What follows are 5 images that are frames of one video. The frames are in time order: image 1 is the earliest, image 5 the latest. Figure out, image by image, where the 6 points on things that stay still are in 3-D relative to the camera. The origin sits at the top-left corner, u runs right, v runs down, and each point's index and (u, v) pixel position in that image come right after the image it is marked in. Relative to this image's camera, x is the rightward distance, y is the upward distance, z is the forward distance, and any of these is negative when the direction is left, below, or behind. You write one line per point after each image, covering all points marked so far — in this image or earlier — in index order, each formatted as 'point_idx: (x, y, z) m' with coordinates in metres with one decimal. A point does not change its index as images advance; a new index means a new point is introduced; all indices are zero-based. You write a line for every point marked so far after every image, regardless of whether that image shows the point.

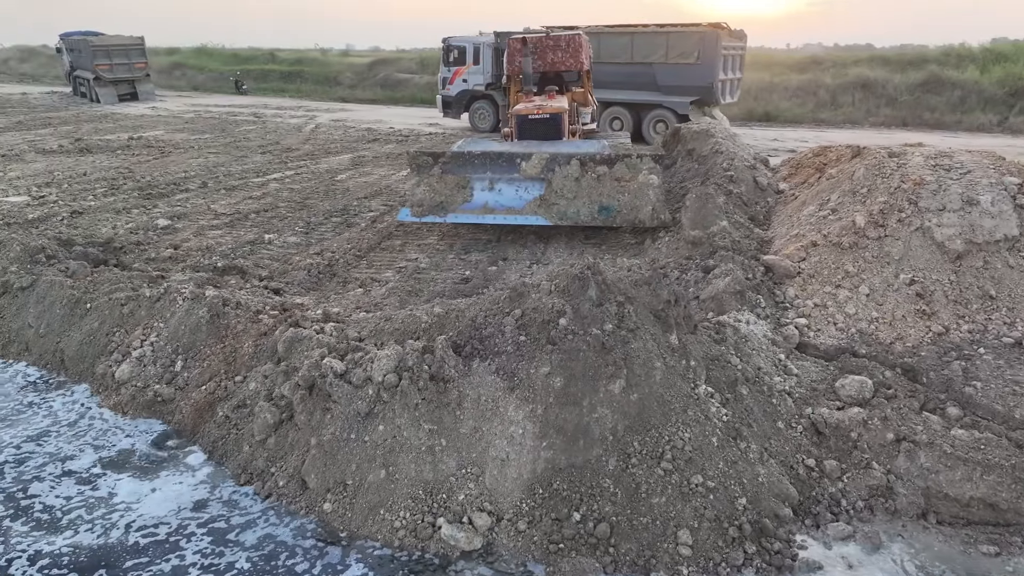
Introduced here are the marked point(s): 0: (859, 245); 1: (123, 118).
0: (+2.6, +0.3, +5.3) m
1: (-10.5, +4.6, +19.0) m
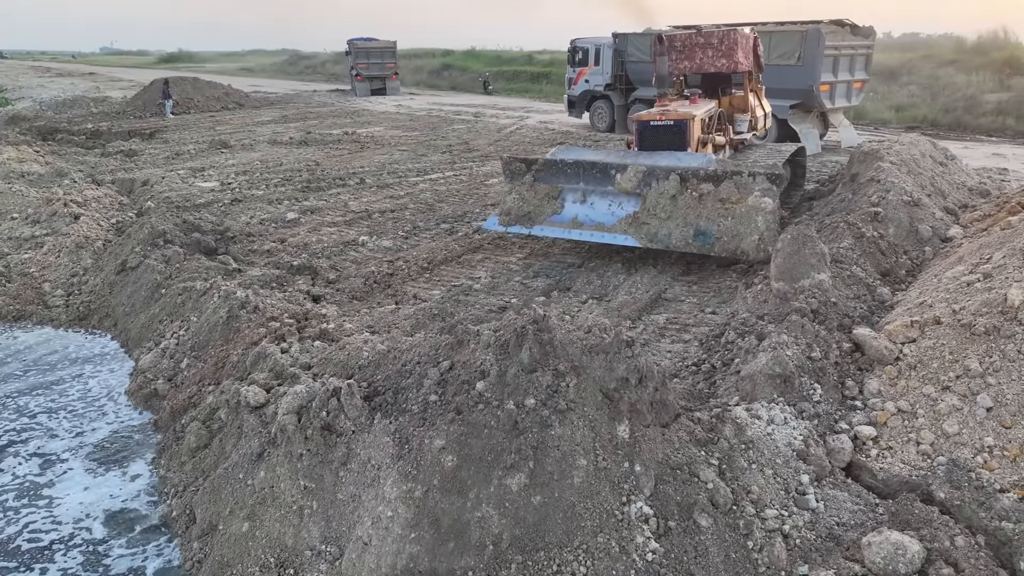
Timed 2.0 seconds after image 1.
0: (+2.5, -0.2, +3.6) m
1: (-4.4, +5.1, +20.9) m
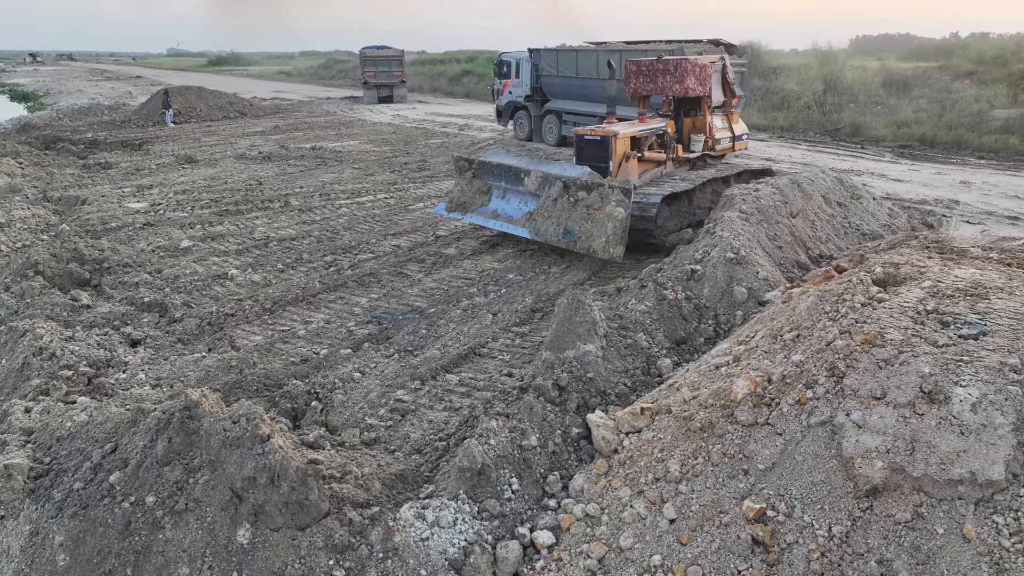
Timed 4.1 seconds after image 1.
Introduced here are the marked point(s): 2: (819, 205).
0: (+0.9, -0.7, +3.2) m
1: (-4.8, +4.8, +21.0) m
2: (+2.8, +0.8, +6.5) m
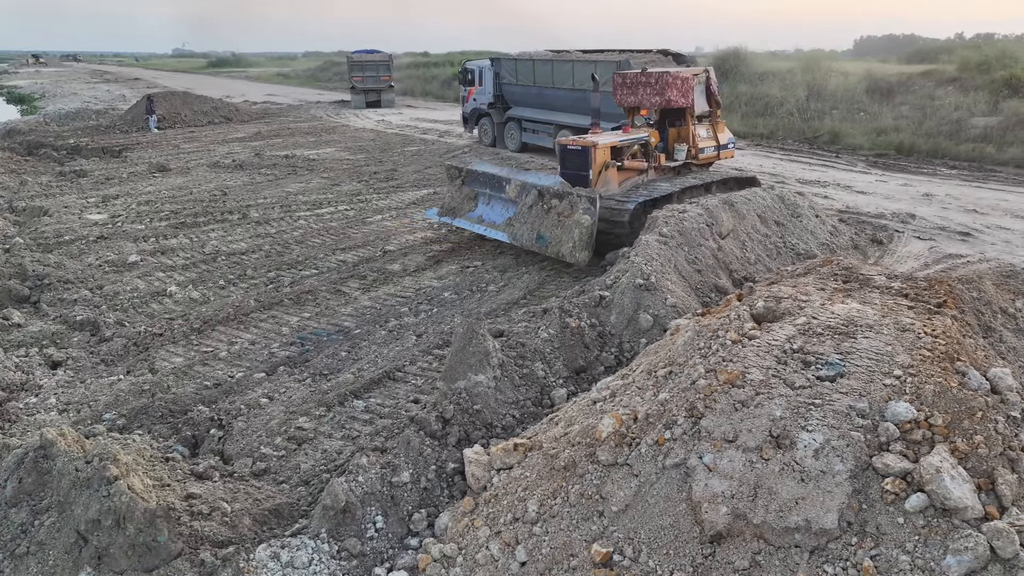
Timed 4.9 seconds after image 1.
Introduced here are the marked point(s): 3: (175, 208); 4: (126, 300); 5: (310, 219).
0: (+0.3, -0.8, +3.2) m
1: (-5.3, +4.6, +21.0) m
2: (+2.2, +0.6, +6.5) m
3: (-5.2, +1.2, +11.0) m
4: (-3.8, -0.1, +7.1) m
5: (-2.9, +1.0, +10.2) m
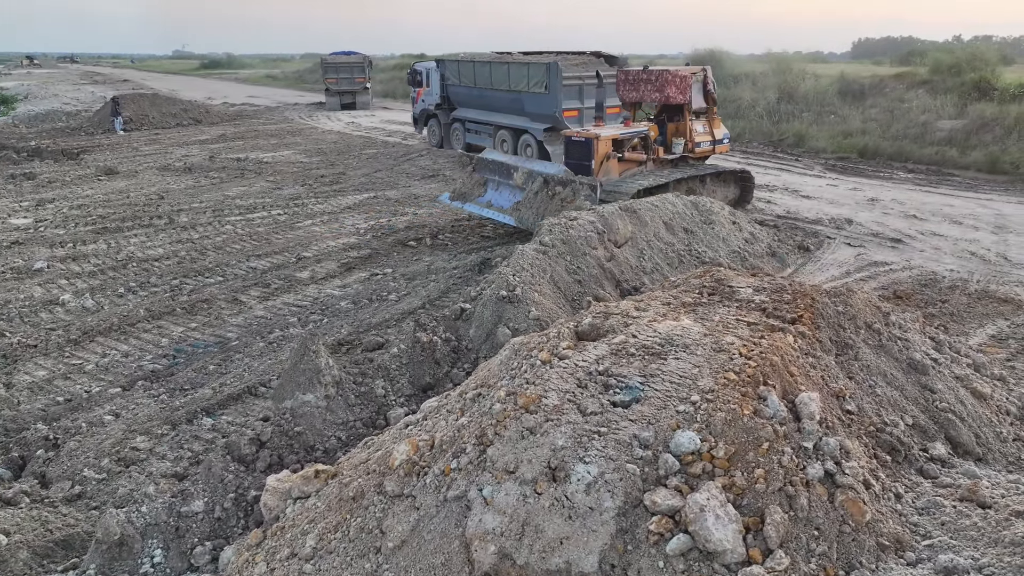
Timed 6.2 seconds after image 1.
0: (-0.6, -0.9, +3.0) m
1: (-6.3, +4.5, +20.8) m
2: (+1.3, +0.5, +6.3) m
3: (-6.2, +1.2, +10.7) m
4: (-4.8, -0.2, +6.8) m
5: (-3.9, +0.9, +10.0) m
